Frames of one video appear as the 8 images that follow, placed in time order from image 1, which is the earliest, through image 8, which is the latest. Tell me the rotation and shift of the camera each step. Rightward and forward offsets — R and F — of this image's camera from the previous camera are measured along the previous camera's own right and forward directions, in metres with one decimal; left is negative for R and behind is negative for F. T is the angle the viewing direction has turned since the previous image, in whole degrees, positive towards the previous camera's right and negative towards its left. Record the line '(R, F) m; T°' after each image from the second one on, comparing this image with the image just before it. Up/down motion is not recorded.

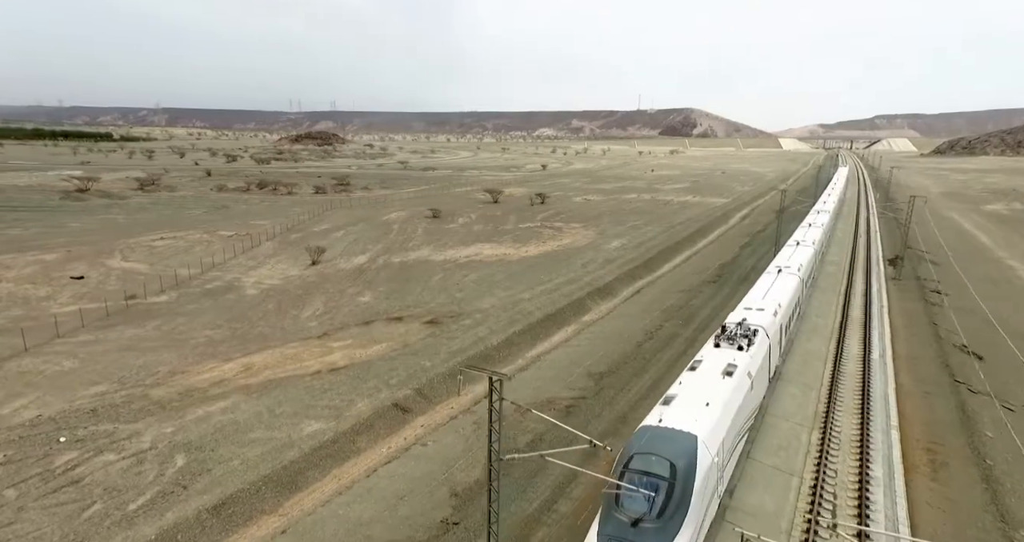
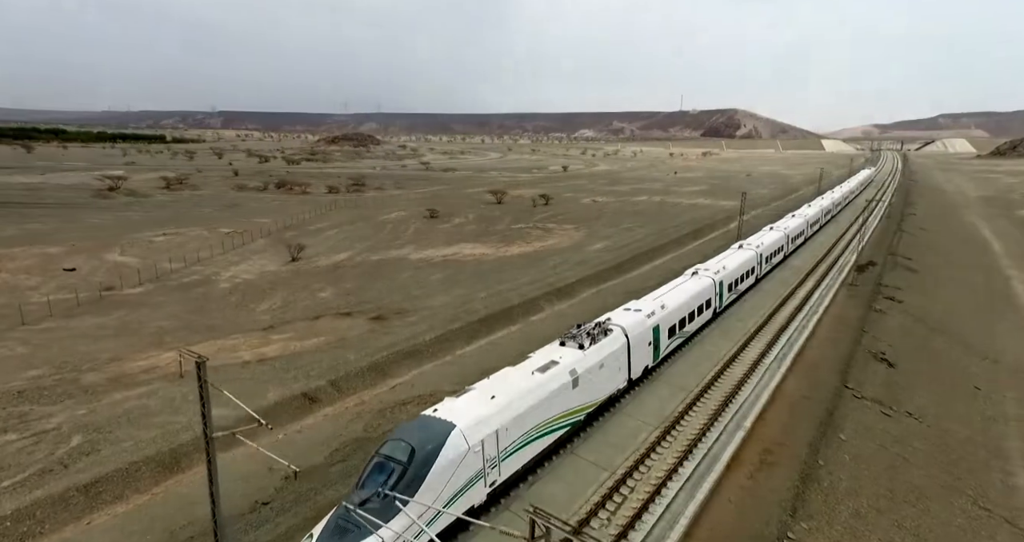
(+4.4, -0.3) m; -3°
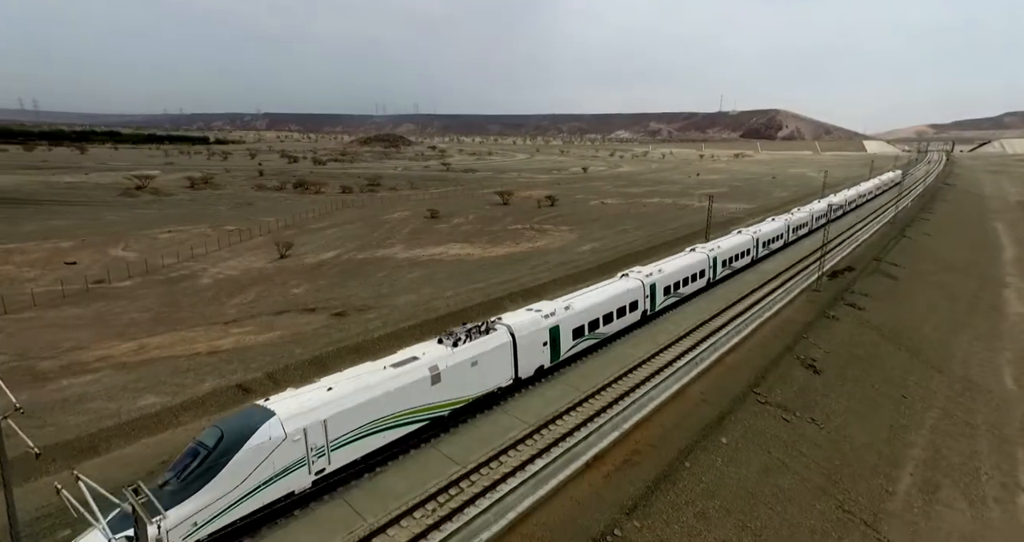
(+3.7, -0.2) m; -3°
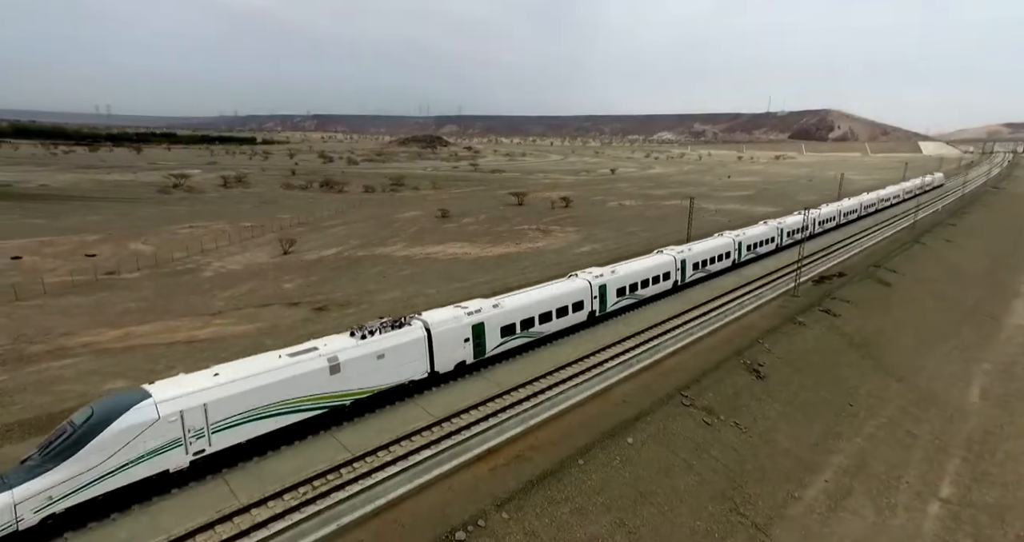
(+3.2, -0.2) m; -4°
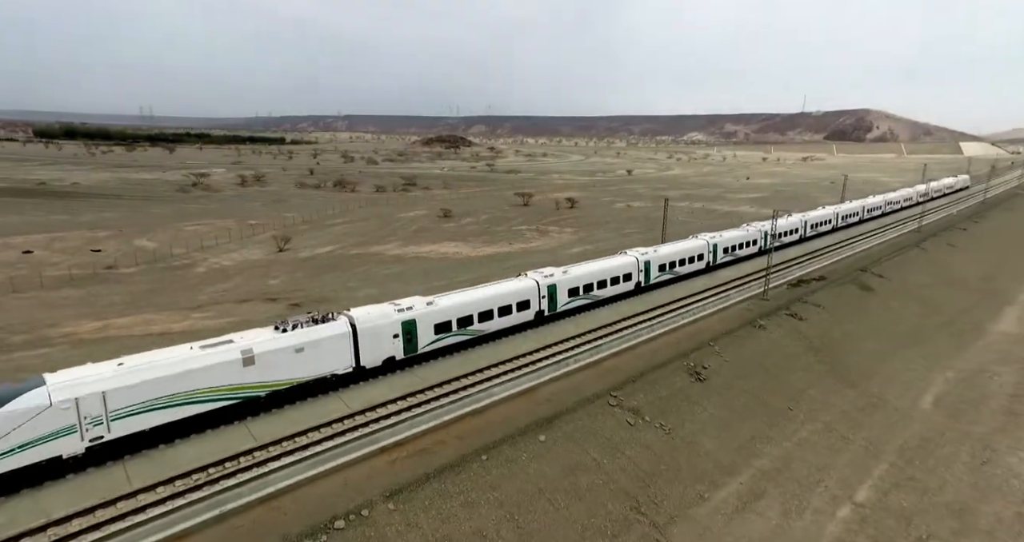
(+2.7, -0.2) m; -2°
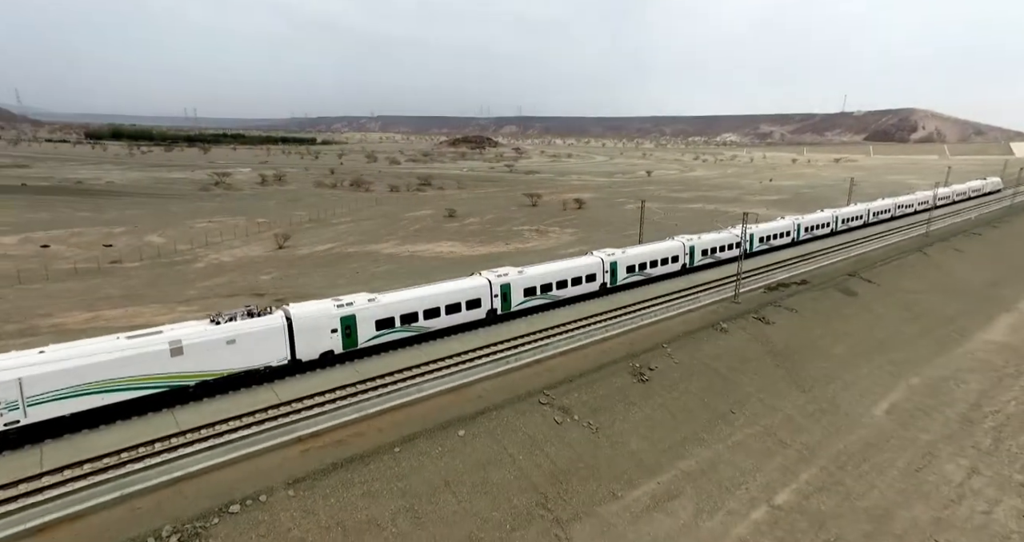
(+2.7, -0.2) m; -3°
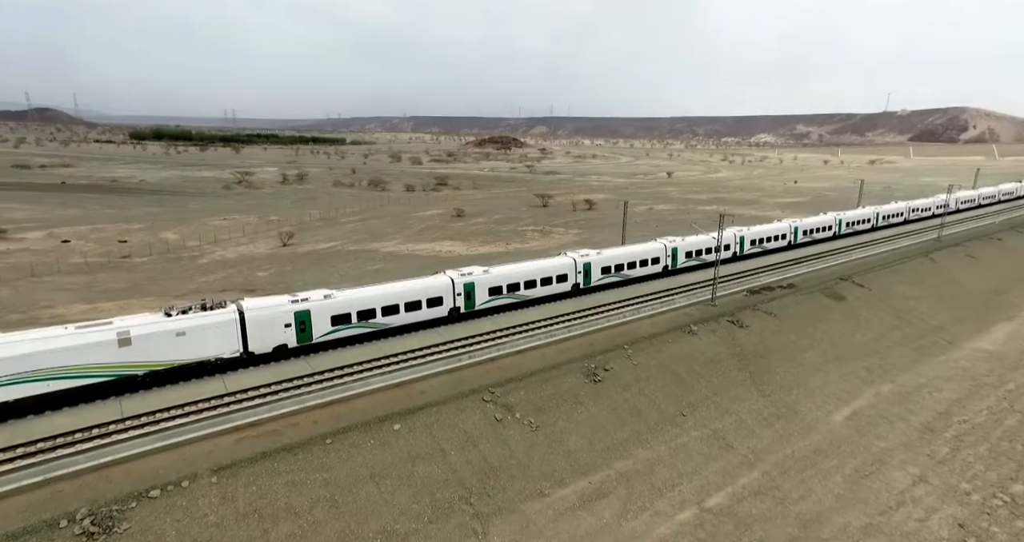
(+2.4, -0.2) m; -3°
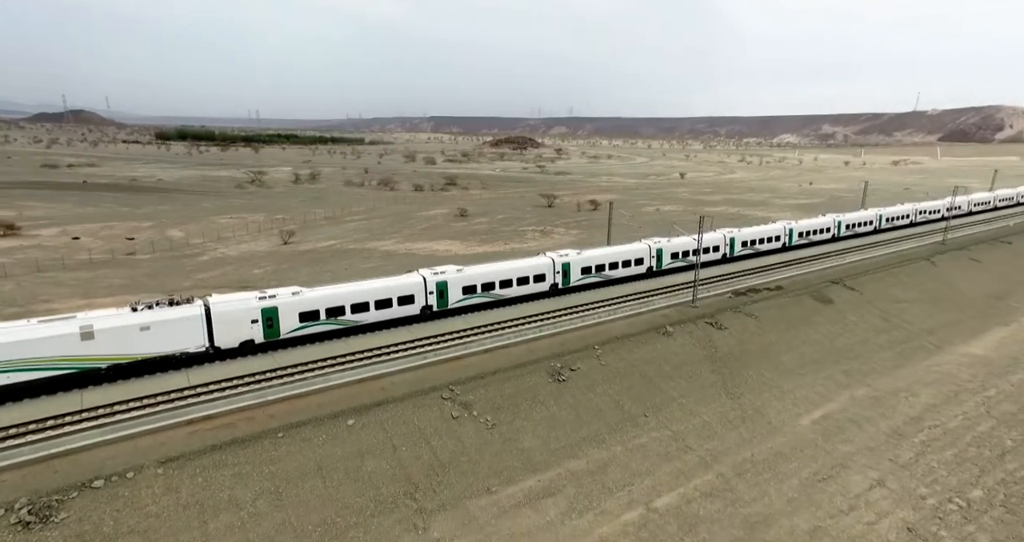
(+1.7, -0.1) m; -2°
